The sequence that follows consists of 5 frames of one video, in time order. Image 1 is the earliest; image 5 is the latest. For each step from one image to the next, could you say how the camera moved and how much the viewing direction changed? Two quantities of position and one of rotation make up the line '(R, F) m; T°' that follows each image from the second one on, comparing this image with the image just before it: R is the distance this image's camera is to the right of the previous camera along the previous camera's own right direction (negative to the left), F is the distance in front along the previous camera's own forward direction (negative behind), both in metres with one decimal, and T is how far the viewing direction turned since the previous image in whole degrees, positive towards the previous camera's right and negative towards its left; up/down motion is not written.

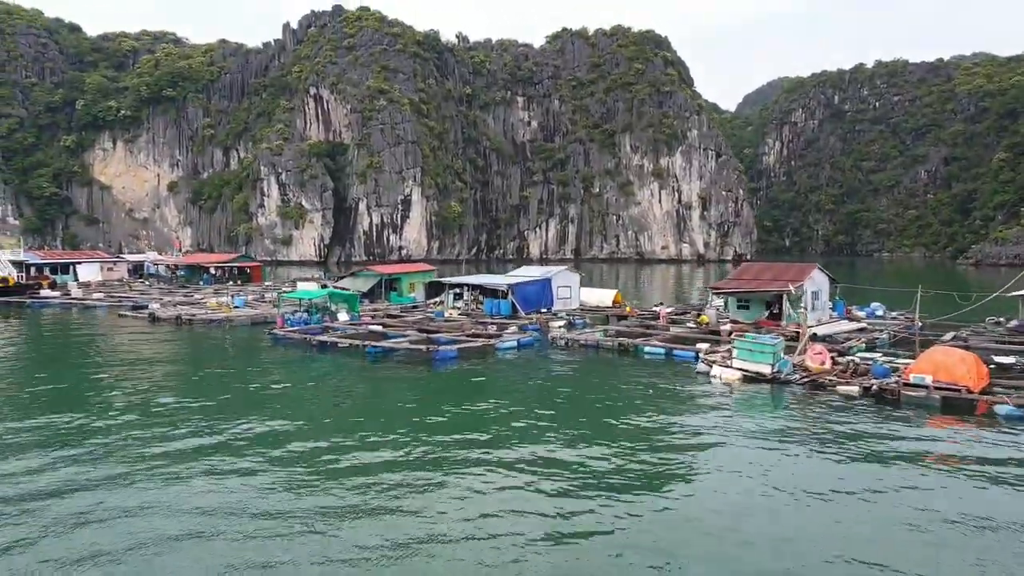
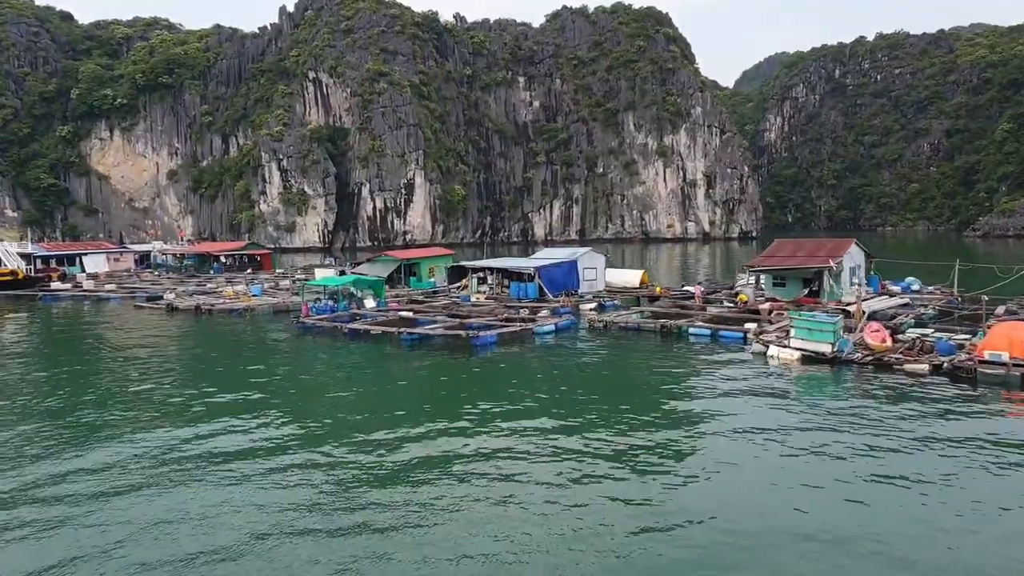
(-1.0, +0.6) m; 0°
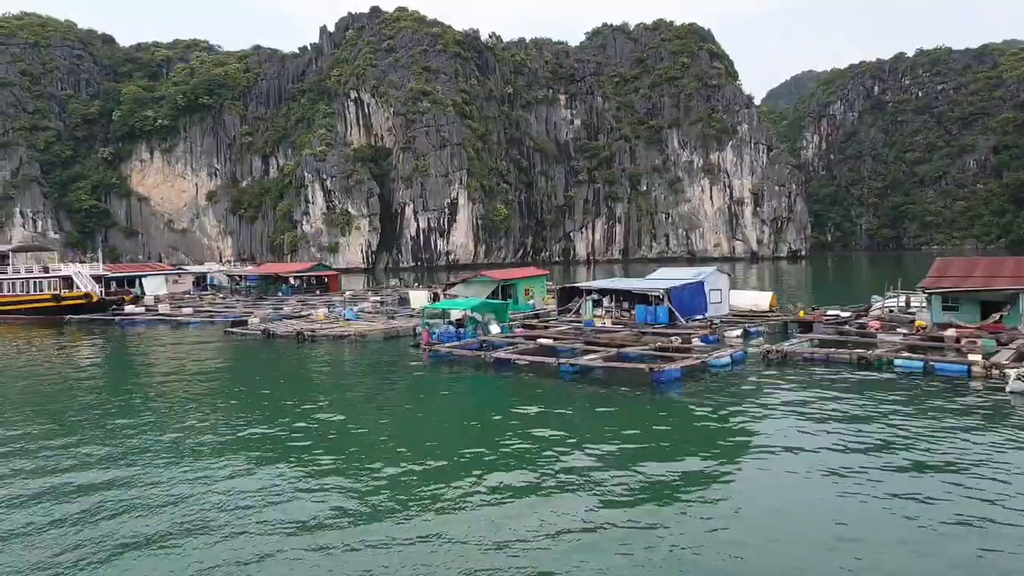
(-3.7, +2.1) m; -1°
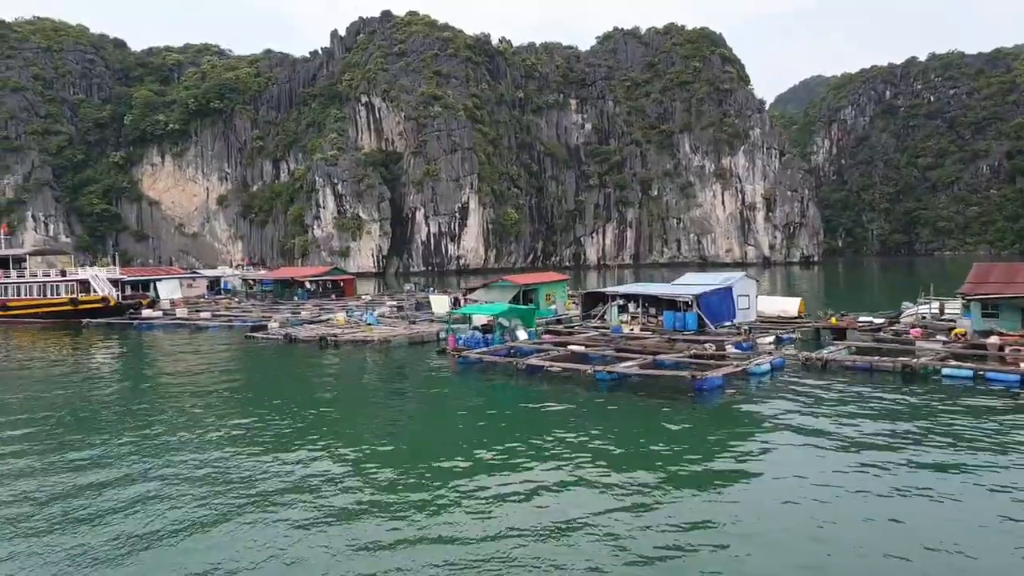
(-0.7, +0.4) m; 0°
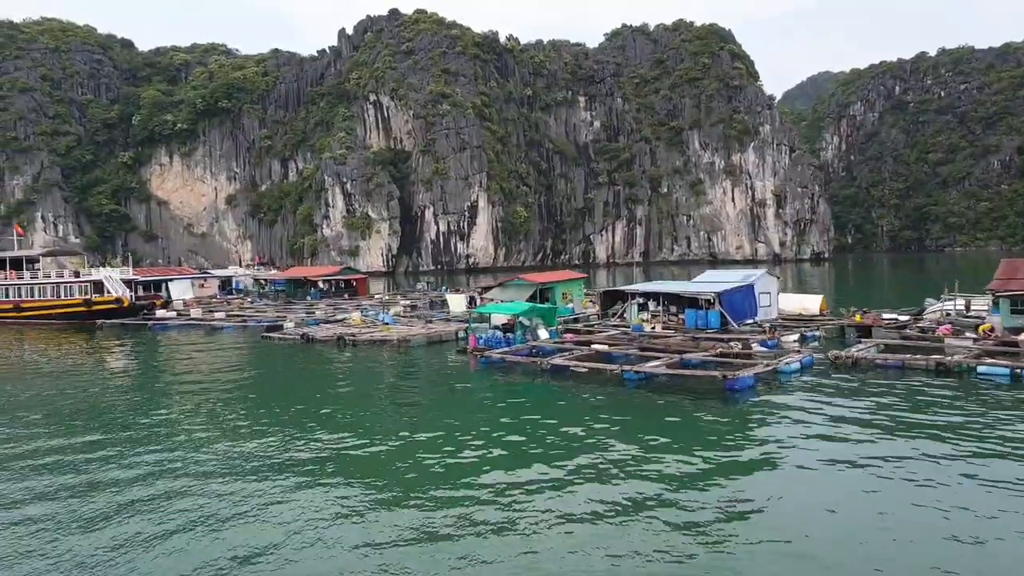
(-0.4, +0.3) m; 0°
